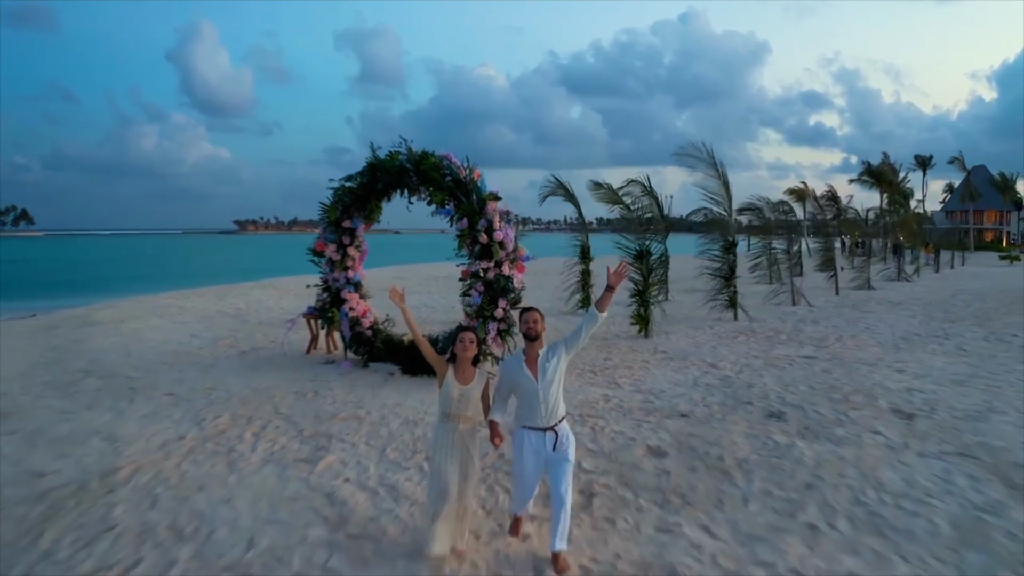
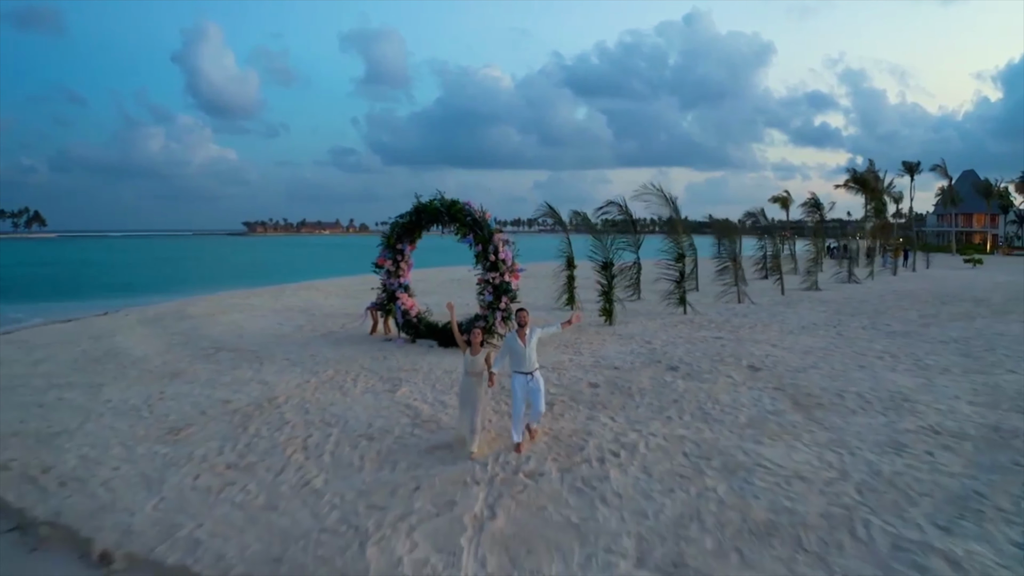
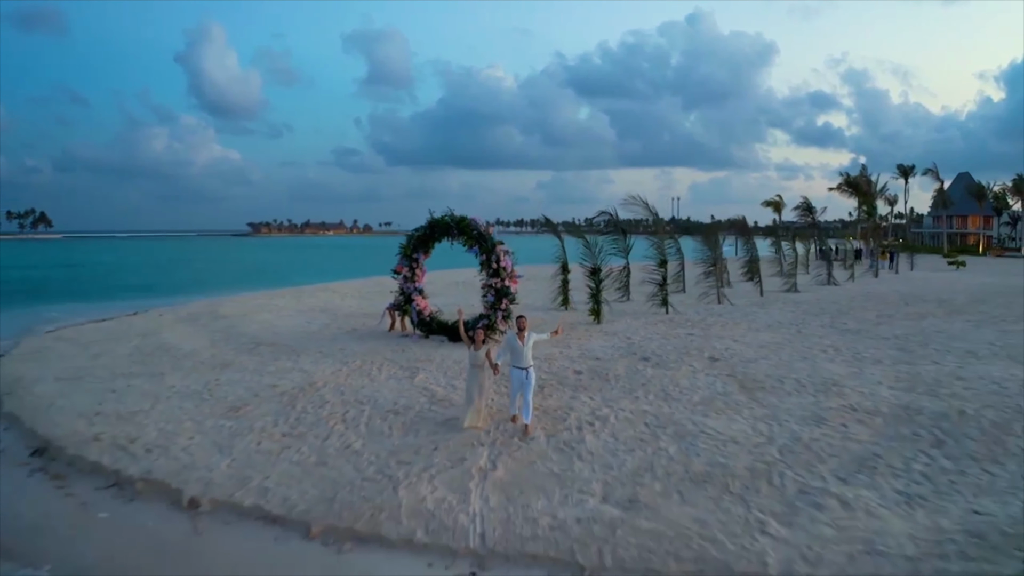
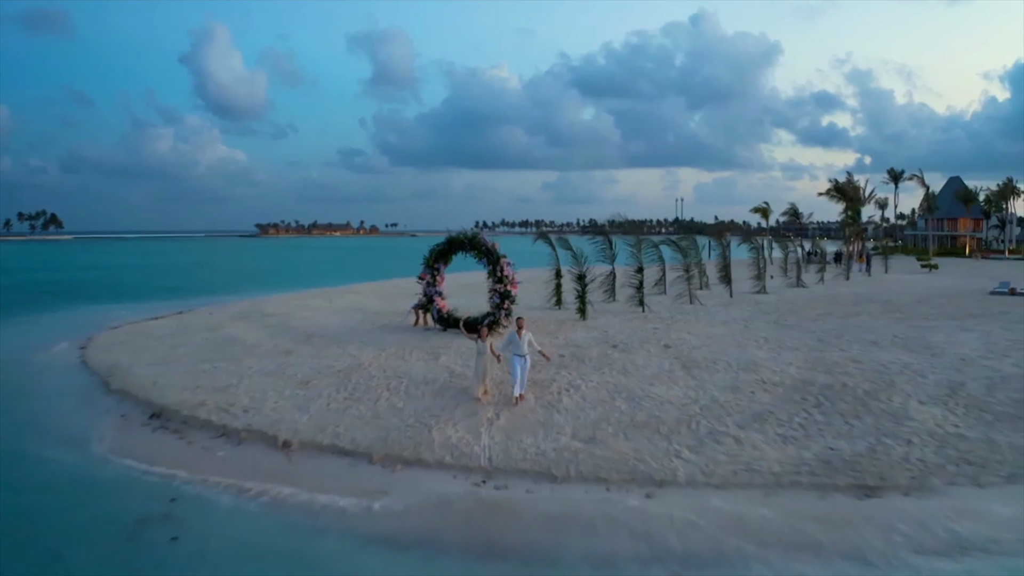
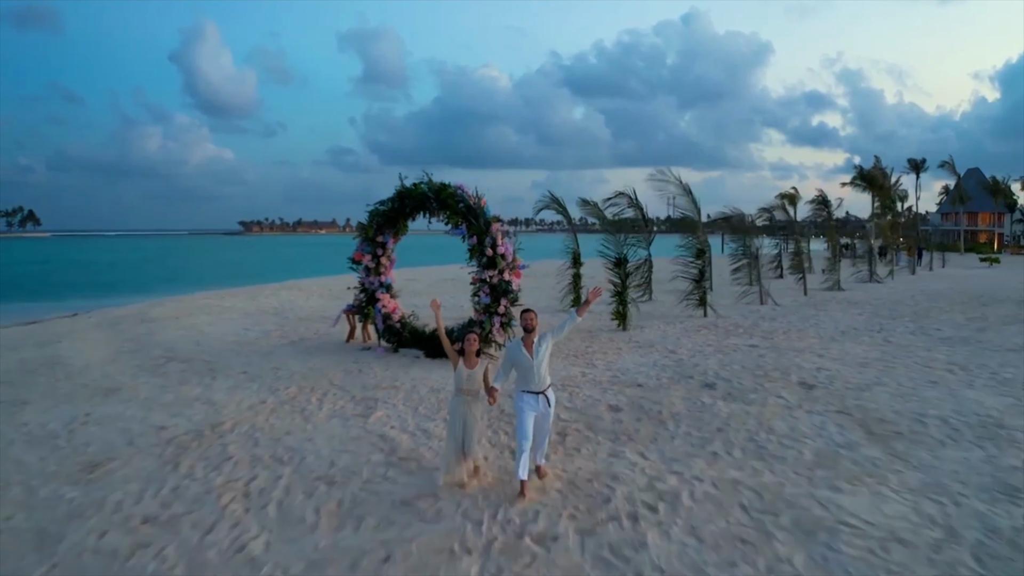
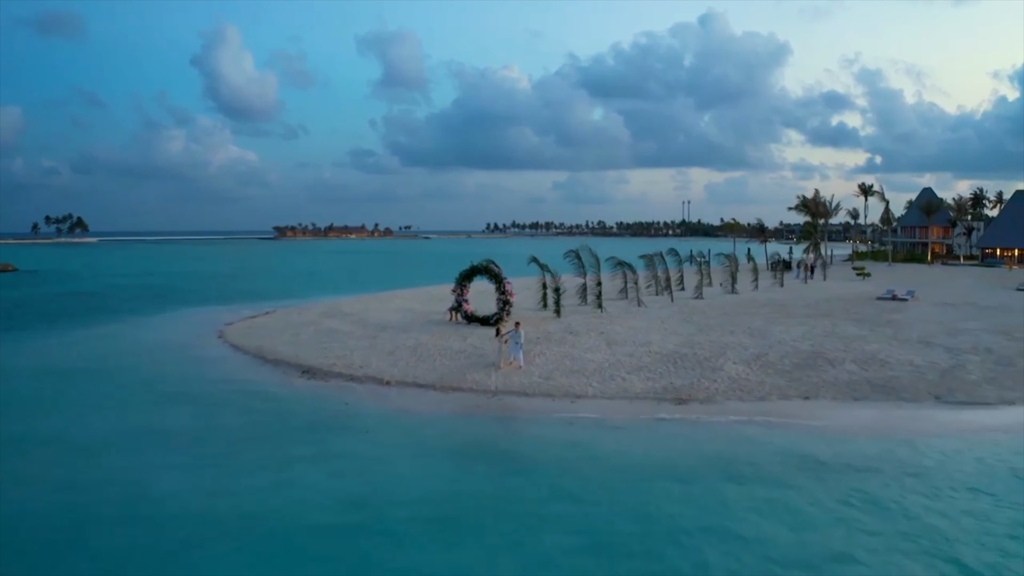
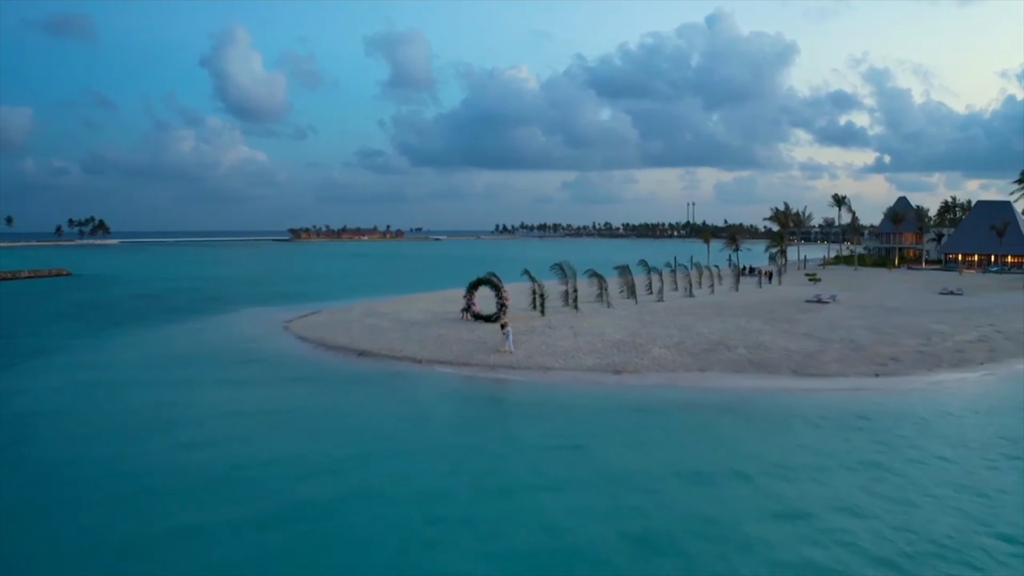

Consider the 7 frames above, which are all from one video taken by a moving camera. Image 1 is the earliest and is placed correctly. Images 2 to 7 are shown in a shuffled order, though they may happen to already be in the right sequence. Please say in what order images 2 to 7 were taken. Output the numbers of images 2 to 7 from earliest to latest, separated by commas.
5, 2, 3, 4, 6, 7
